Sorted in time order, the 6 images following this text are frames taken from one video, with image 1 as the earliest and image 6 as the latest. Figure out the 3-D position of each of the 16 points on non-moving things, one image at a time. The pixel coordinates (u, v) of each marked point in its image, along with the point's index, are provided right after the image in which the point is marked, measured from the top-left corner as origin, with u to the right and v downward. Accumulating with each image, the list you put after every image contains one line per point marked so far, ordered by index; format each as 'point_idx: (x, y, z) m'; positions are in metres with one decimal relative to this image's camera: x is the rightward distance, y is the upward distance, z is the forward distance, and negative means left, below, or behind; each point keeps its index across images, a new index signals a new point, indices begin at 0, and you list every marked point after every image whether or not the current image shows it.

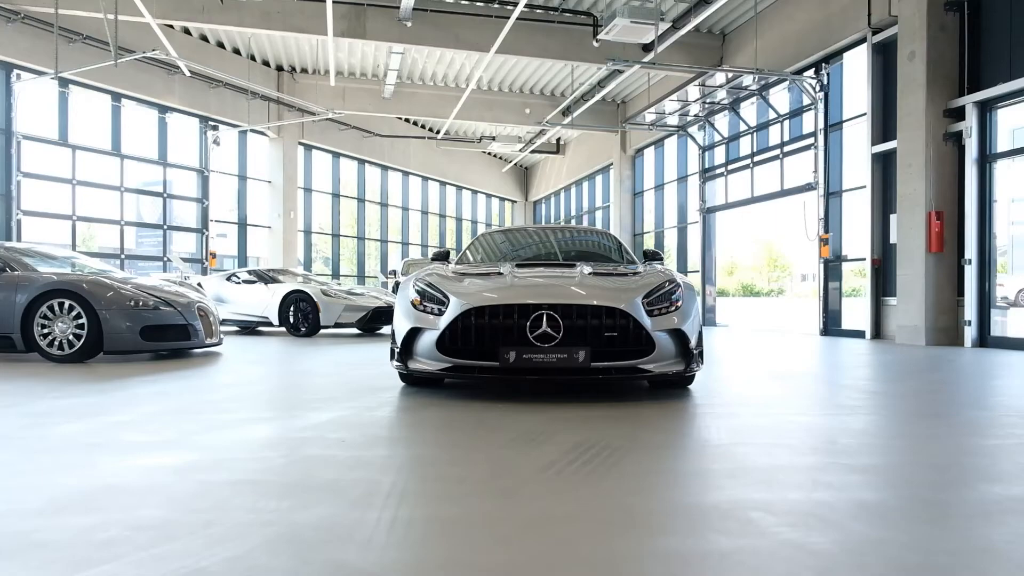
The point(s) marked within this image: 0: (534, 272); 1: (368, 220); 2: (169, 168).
0: (+0.1, +0.1, +3.6) m
1: (-3.4, +1.6, +17.6) m
2: (-5.9, +2.1, +12.7) m
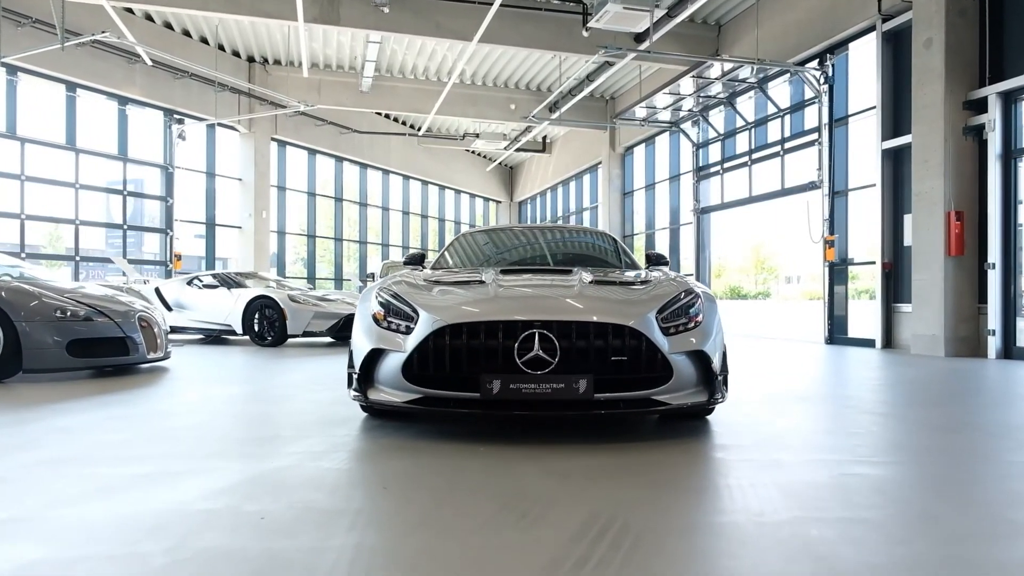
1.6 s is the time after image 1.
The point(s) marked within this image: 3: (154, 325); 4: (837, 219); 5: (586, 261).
0: (0.0, 0.0, +3.0) m
1: (-3.8, +1.5, +16.9) m
2: (-6.2, +2.0, +11.9) m
3: (-2.4, -0.3, +5.1) m
4: (+3.8, +0.8, +8.6) m
5: (+0.4, +0.1, +4.2) m
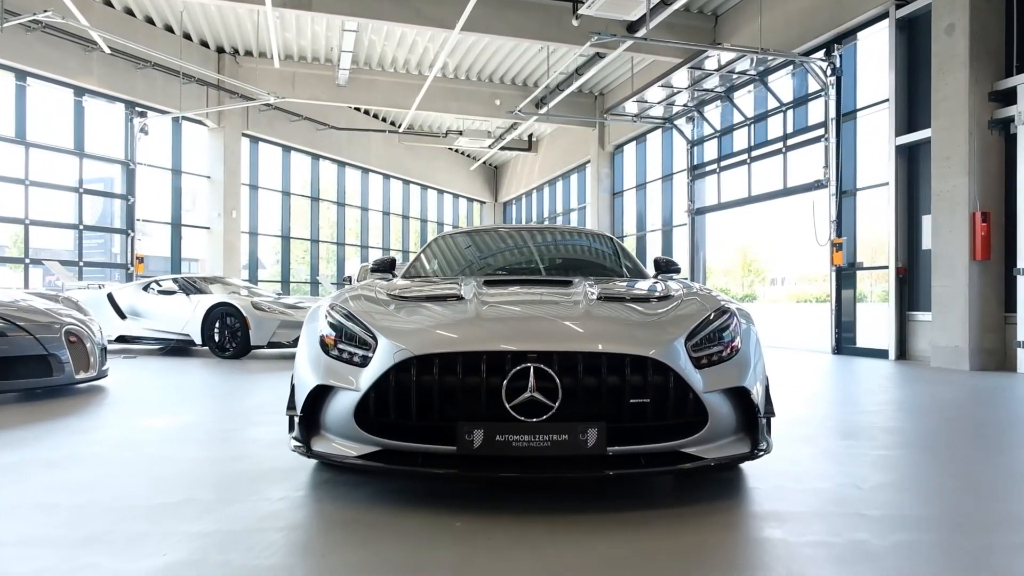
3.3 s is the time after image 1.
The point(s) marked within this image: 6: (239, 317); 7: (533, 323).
0: (0.0, 0.0, +2.4) m
1: (-4.1, +1.5, +16.2) m
2: (-6.4, +1.9, +11.2) m
3: (-2.5, -0.3, +4.4) m
4: (+3.6, +0.7, +8.0) m
5: (+0.3, +0.1, +3.6) m
6: (-2.6, -0.3, +7.0) m
7: (+0.1, -0.1, +2.0) m
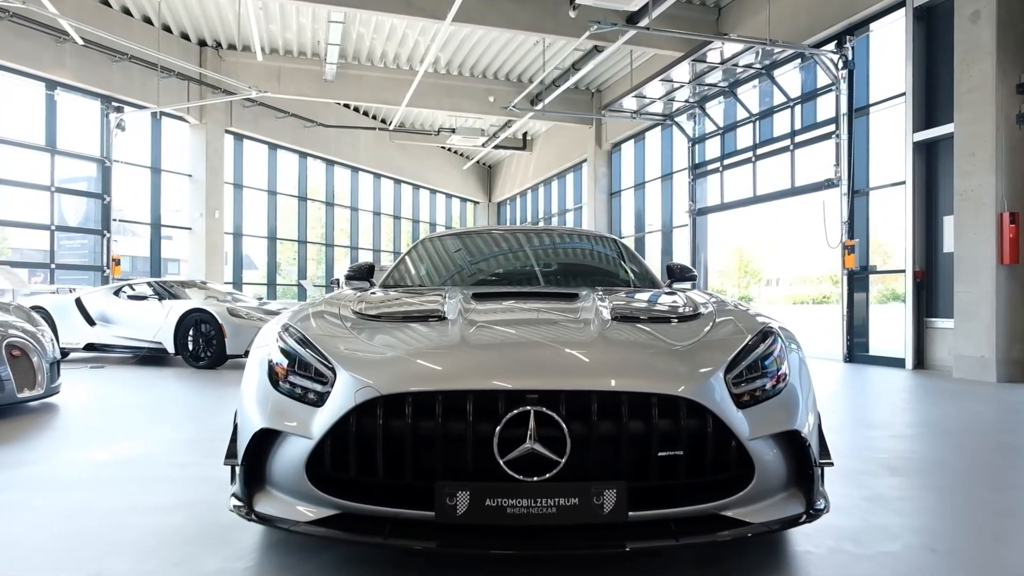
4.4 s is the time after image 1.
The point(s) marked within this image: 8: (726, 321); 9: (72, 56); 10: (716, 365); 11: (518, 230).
0: (0.0, -0.1, +2.0) m
1: (-4.2, +1.4, +15.7) m
2: (-6.5, +1.9, +10.7) m
3: (-2.6, -0.4, +4.0) m
4: (+3.5, +0.7, +7.7) m
5: (+0.3, +0.1, +3.2) m
6: (-2.6, -0.3, +6.6) m
7: (0.0, -0.1, +1.6) m
8: (+0.5, -0.1, +1.9) m
9: (-6.0, +3.2, +10.3) m
10: (+0.4, -0.2, +1.6) m
11: (0.0, +0.3, +3.6) m
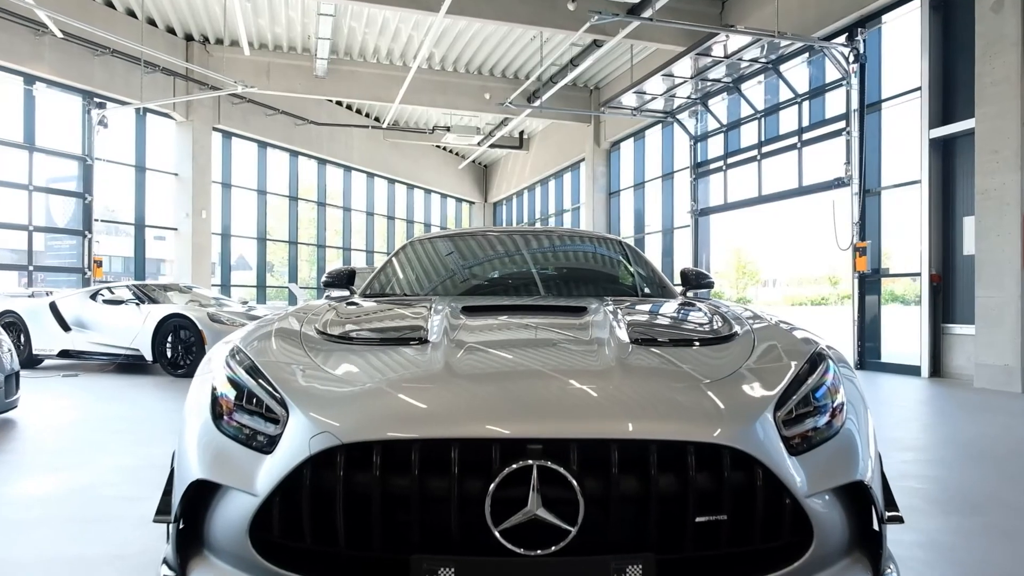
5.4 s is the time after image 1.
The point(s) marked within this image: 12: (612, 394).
0: (0.0, -0.1, +1.7) m
1: (-4.3, +1.4, +15.4) m
2: (-6.5, +1.9, +10.4) m
3: (-2.6, -0.4, +3.7) m
4: (+3.5, +0.6, +7.3) m
5: (+0.3, 0.0, +2.9) m
6: (-2.6, -0.4, +6.2) m
7: (0.0, -0.2, +1.3) m
8: (+0.5, -0.1, +1.6) m
9: (-6.1, +3.1, +9.9) m
10: (+0.4, -0.2, +1.3) m
11: (0.0, +0.2, +3.3) m
12: (+0.2, -0.2, +1.2) m
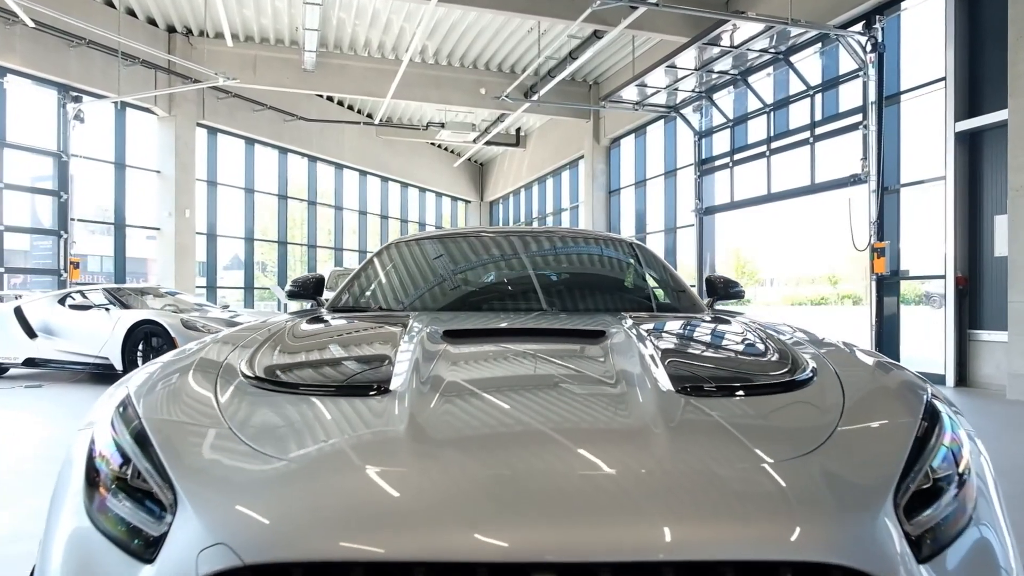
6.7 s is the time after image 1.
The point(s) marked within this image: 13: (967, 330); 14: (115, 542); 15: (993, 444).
0: (0.0, -0.1, +1.3) m
1: (-4.4, +1.3, +15.0) m
2: (-6.6, +1.8, +9.9) m
3: (-2.6, -0.4, +3.2) m
4: (+3.5, +0.6, +6.9) m
5: (+0.3, 0.0, +2.4) m
6: (-2.7, -0.4, +5.8) m
7: (0.0, -0.2, +0.9) m
8: (+0.5, -0.1, +1.2) m
9: (-6.1, +3.1, +9.5) m
10: (+0.4, -0.2, +0.9) m
11: (0.0, +0.2, +2.8) m
12: (+0.2, -0.2, +0.8) m
13: (+3.7, -0.3, +6.1) m
14: (-0.5, -0.3, +0.9) m
15: (+2.7, -0.9, +4.1) m
